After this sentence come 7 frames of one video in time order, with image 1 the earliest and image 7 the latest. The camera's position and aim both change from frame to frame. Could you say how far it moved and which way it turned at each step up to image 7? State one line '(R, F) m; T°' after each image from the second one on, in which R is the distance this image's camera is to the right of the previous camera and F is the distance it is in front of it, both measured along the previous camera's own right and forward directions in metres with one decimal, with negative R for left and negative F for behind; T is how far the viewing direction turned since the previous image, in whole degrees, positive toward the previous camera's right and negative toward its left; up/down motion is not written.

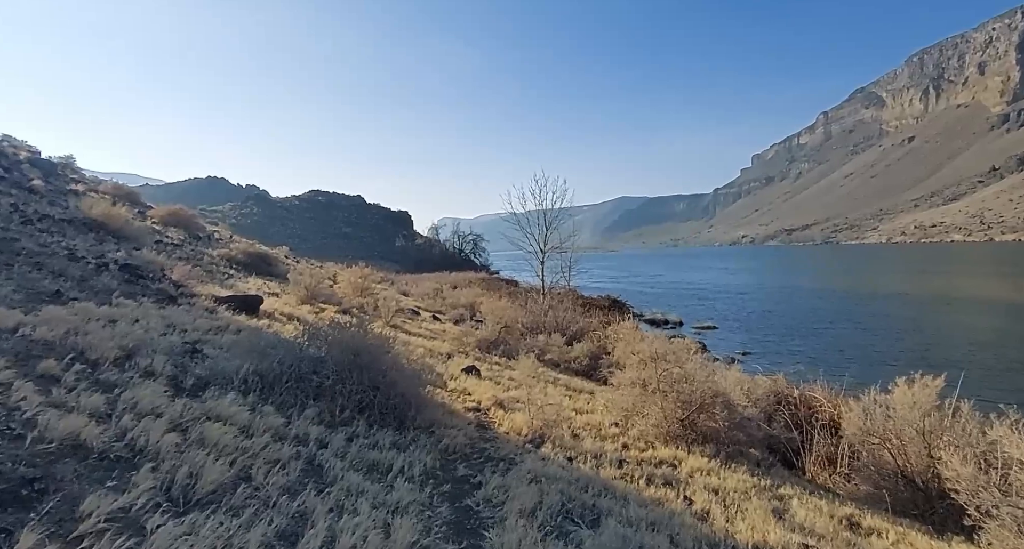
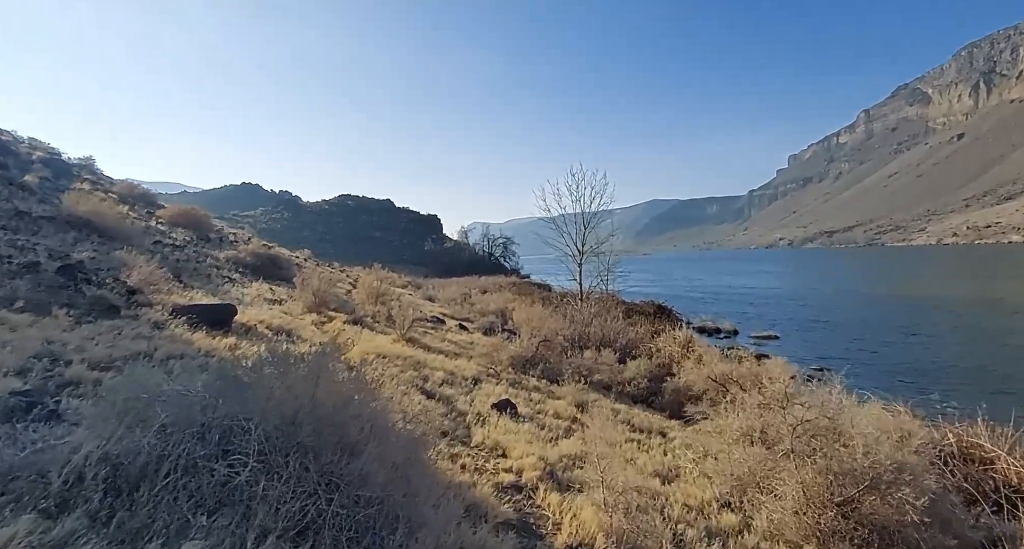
(-0.3, +2.6) m; -3°
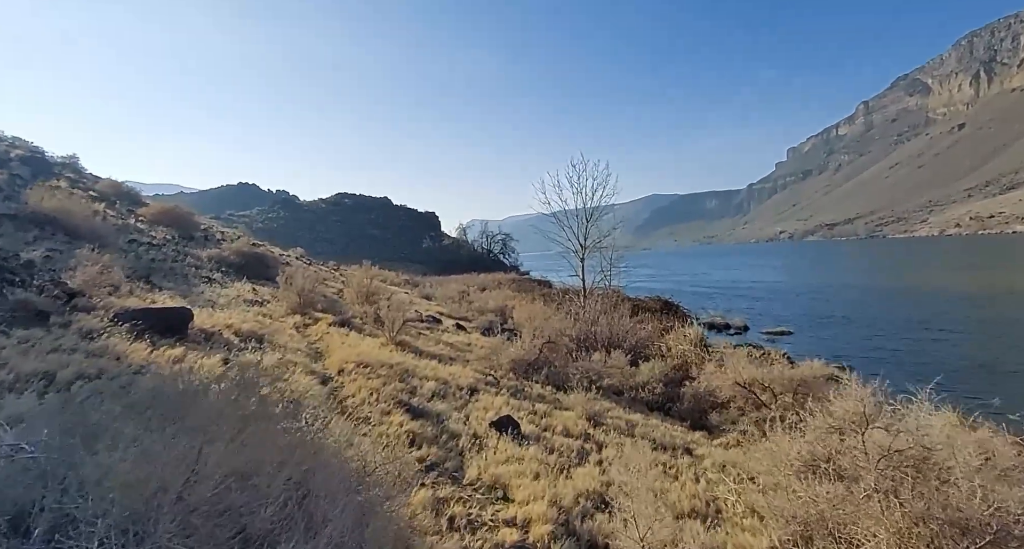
(0.0, +1.1) m; 0°
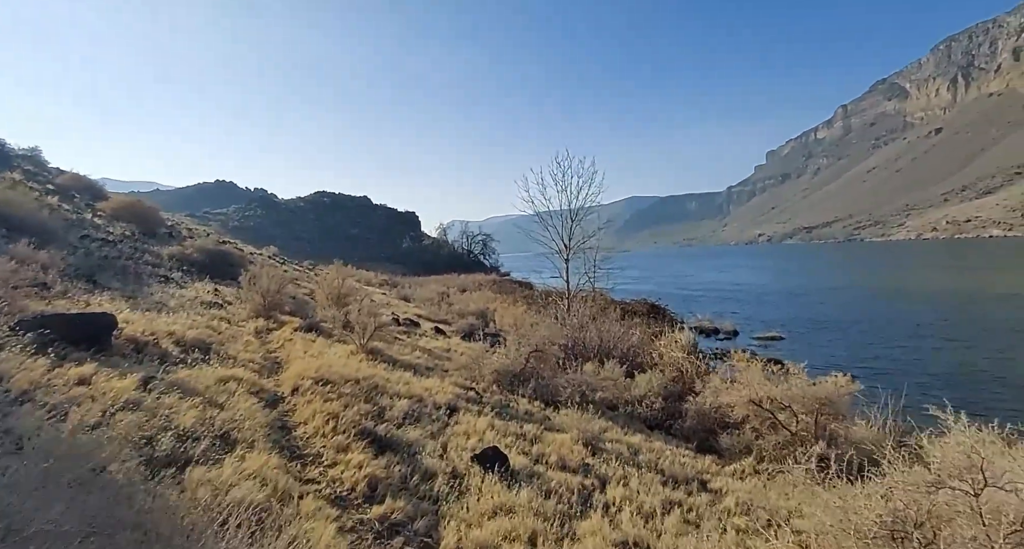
(-0.1, +1.0) m; +2°
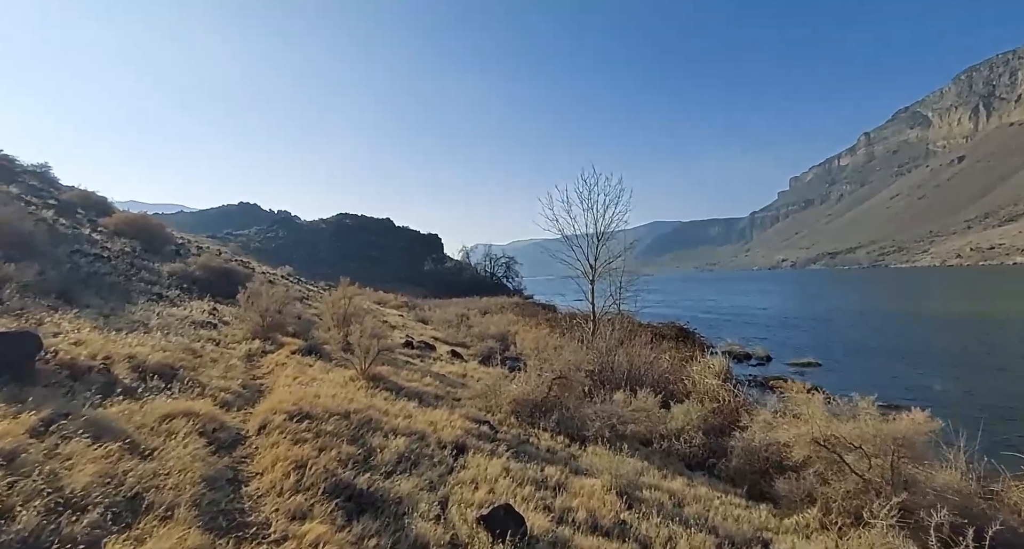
(0.0, +1.2) m; -2°
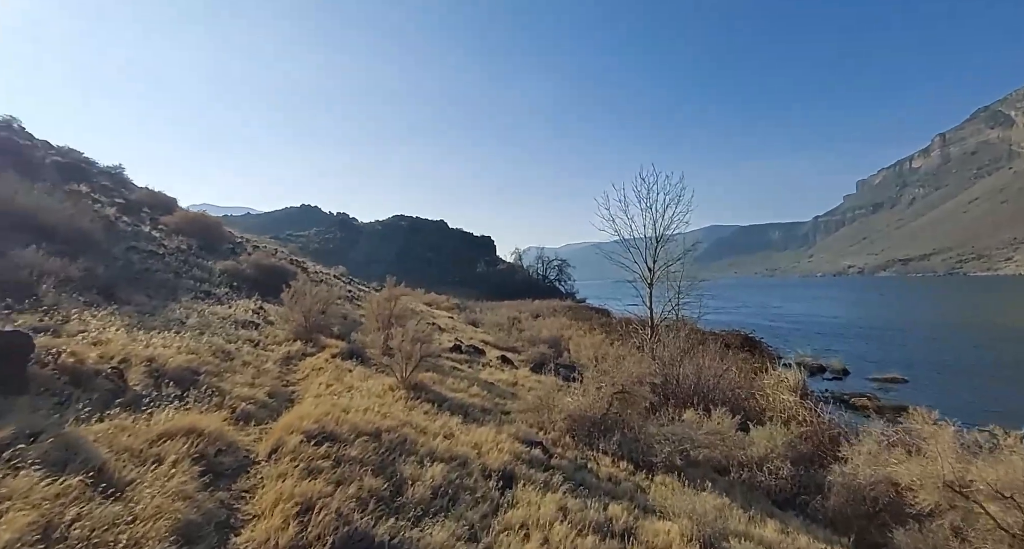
(-0.1, +1.0) m; -6°
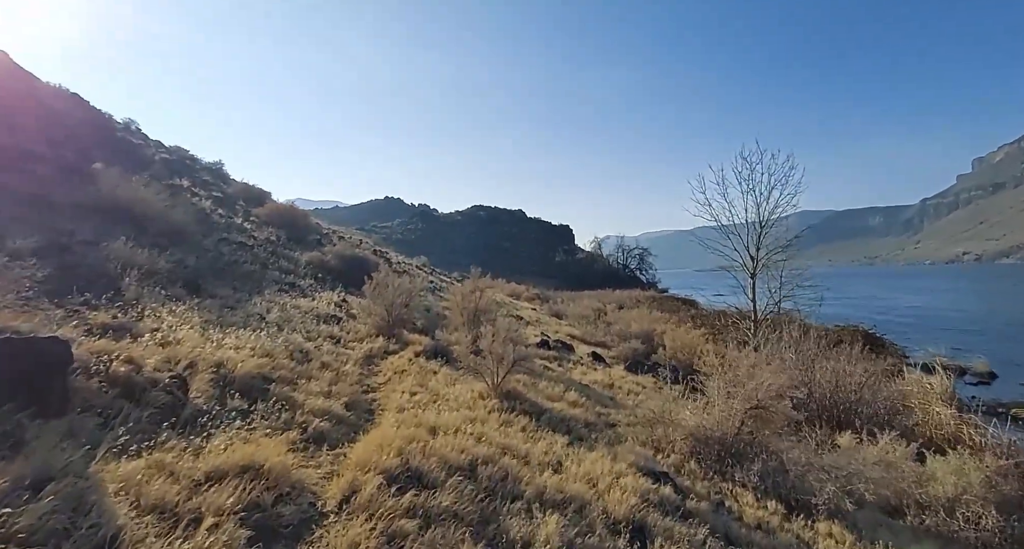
(-0.5, +1.2) m; -9°
